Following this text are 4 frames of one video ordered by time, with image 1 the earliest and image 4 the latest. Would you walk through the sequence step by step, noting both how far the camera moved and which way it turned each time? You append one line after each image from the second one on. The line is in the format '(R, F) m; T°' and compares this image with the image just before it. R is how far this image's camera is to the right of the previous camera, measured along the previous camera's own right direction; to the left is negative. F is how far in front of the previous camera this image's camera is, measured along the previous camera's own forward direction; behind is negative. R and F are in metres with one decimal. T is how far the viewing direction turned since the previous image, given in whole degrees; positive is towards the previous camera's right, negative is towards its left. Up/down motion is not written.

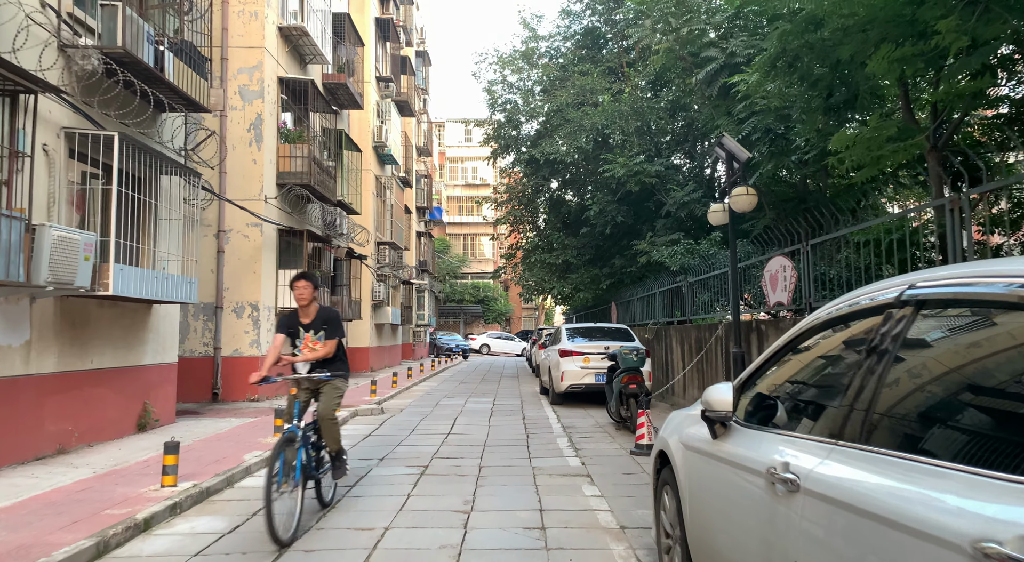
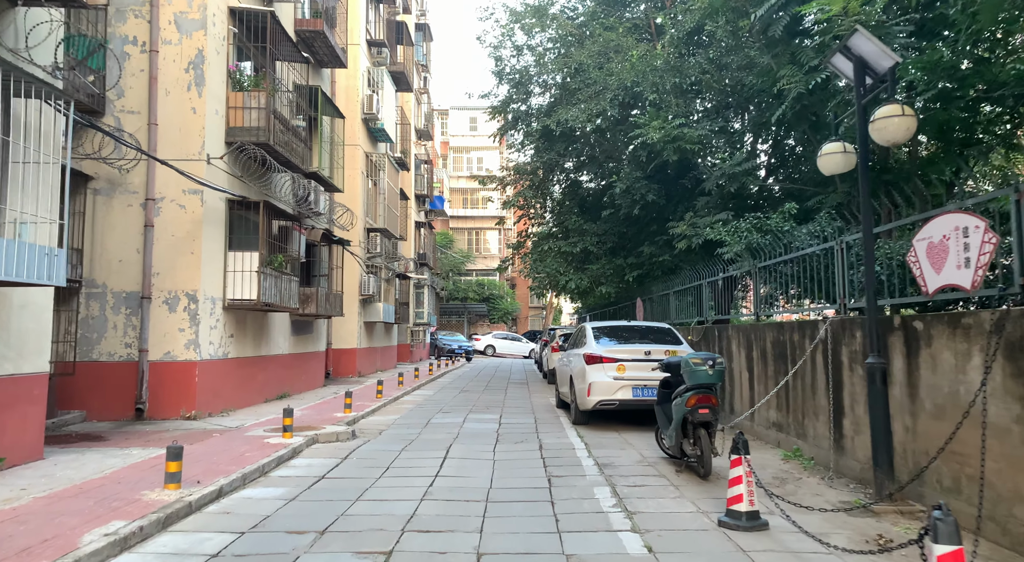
(-0.1, +3.2) m; 0°
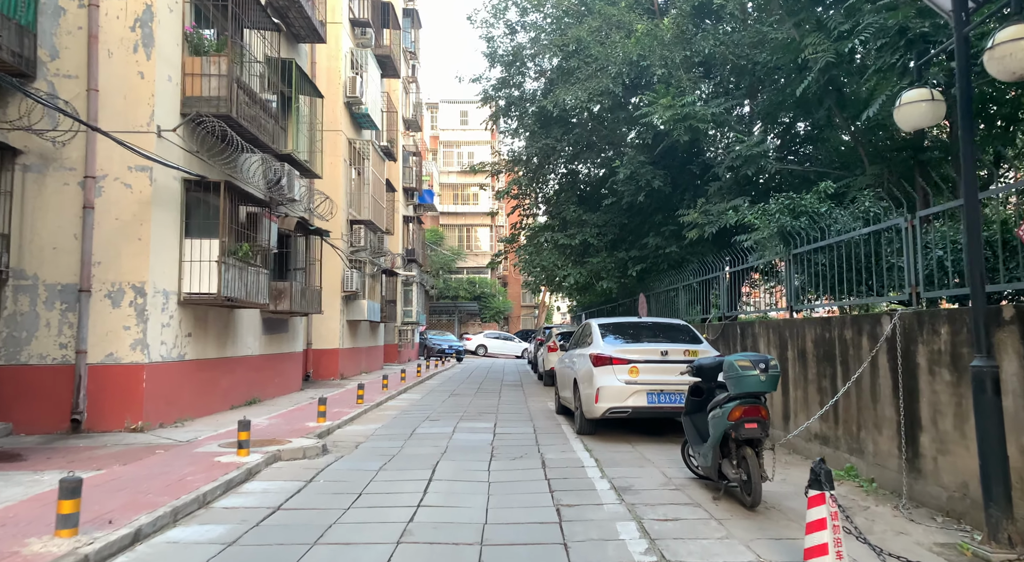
(-0.1, +1.4) m; +1°
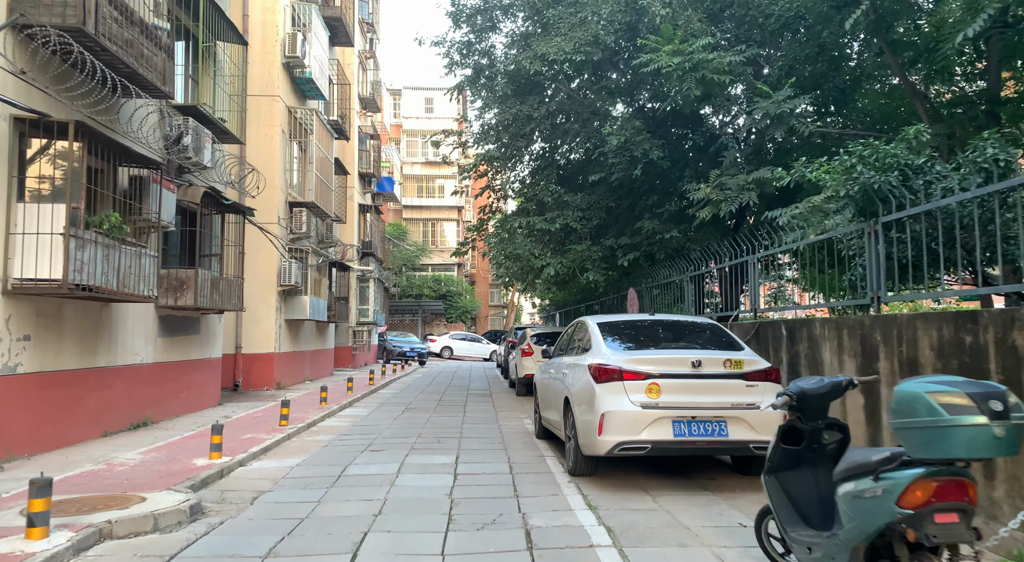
(0.0, +2.8) m; +3°
